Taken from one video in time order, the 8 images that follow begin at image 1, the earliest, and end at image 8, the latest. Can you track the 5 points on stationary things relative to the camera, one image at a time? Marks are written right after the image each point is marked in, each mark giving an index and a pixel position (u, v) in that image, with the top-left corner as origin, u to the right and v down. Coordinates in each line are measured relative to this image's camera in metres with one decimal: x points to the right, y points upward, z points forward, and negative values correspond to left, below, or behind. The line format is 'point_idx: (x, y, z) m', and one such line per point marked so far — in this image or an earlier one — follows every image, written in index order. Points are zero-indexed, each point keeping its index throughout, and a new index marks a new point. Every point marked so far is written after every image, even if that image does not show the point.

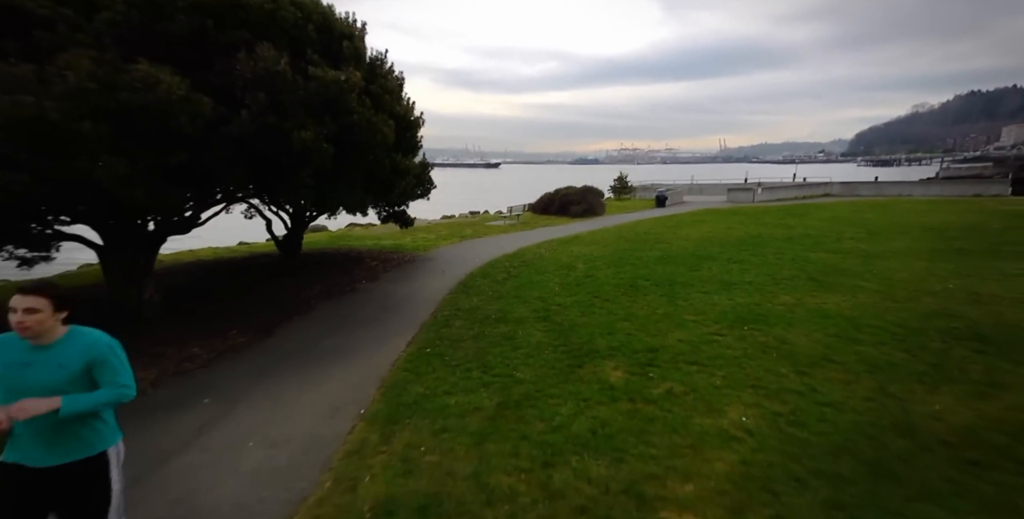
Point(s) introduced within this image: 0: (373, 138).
0: (-2.1, +1.8, +7.6) m
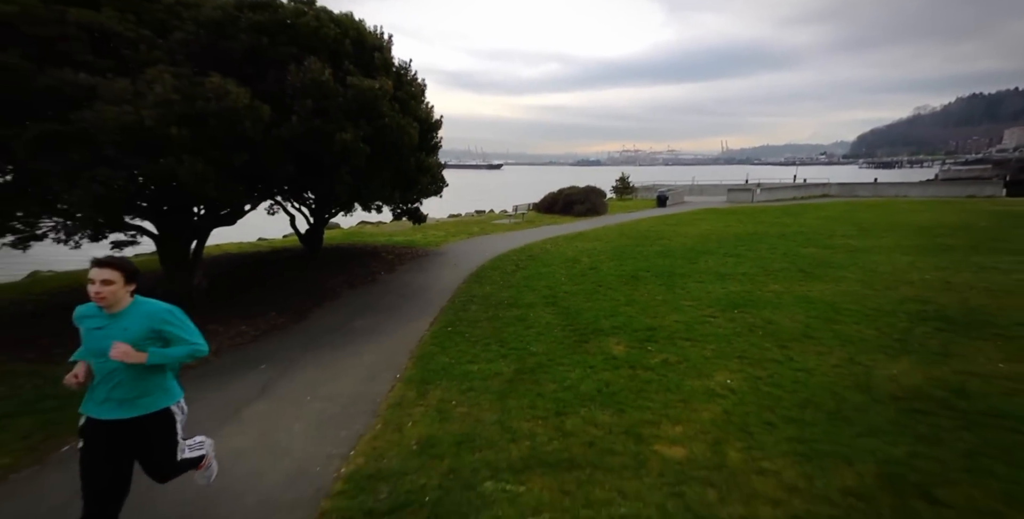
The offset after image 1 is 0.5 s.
0: (-1.9, +2.0, +8.6) m
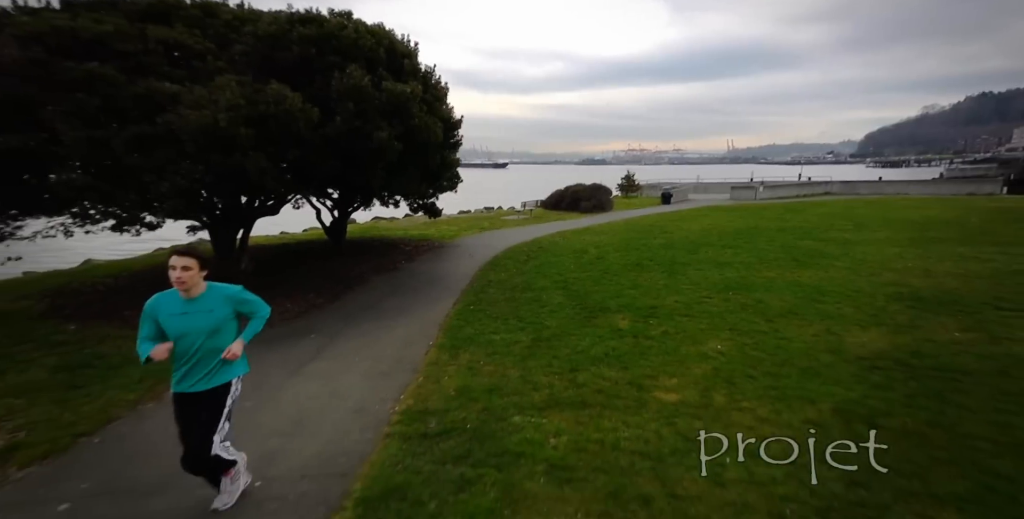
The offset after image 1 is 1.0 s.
0: (-1.5, +2.3, +9.7) m
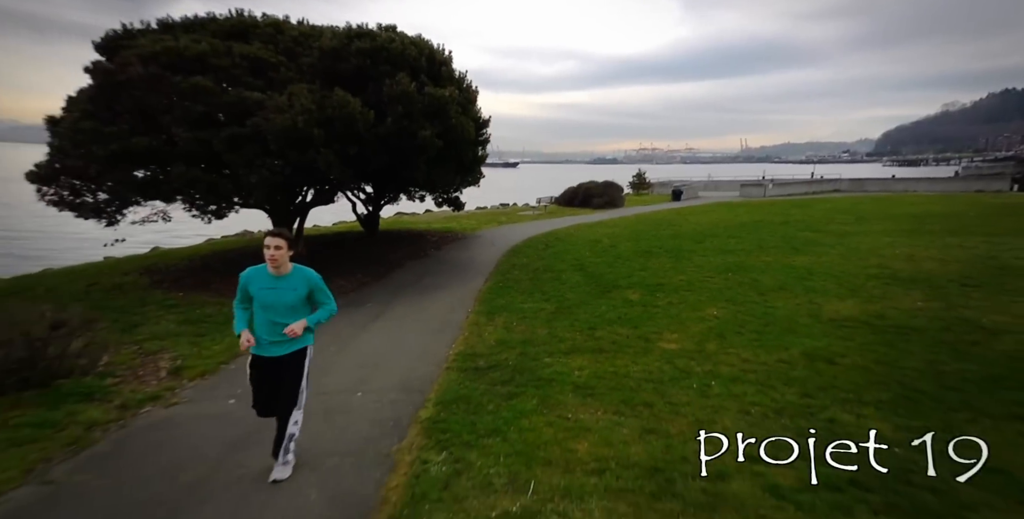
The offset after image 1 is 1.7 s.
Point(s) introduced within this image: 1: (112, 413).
0: (-1.0, +2.7, +11.2) m
1: (-3.9, -1.5, +5.1) m
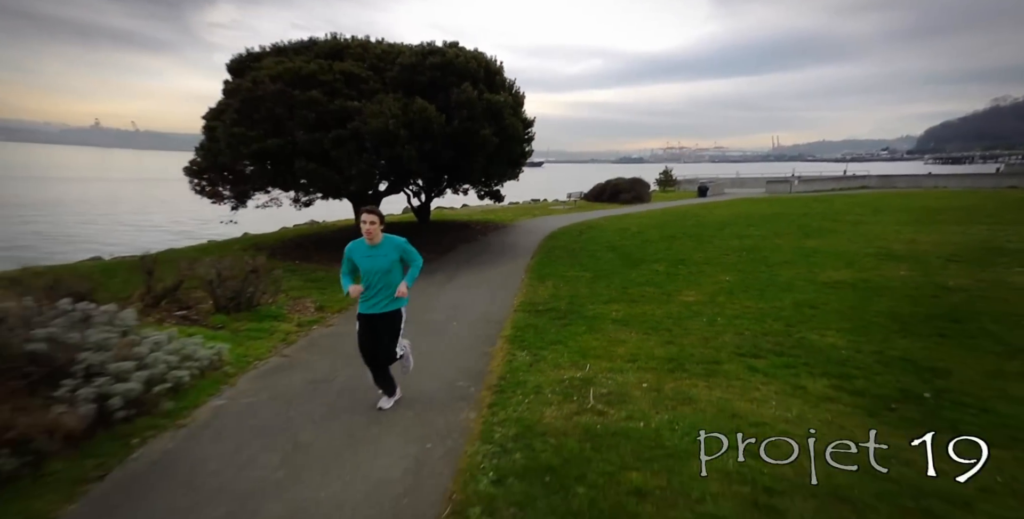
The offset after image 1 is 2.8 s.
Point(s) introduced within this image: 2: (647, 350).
0: (+0.1, +3.2, +13.4) m
1: (-3.0, -1.0, +7.4) m
2: (+1.7, -1.2, +6.7) m
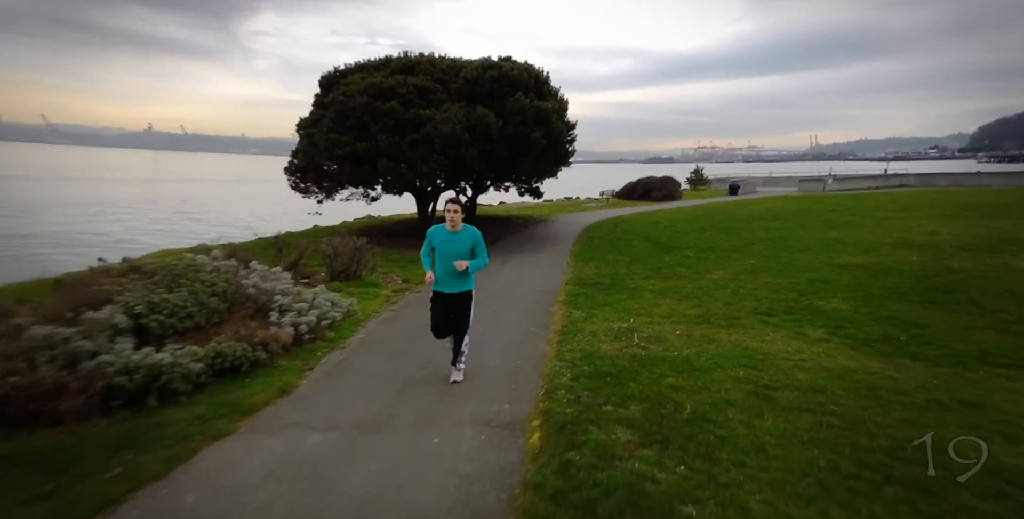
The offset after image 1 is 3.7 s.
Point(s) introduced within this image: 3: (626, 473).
0: (+1.5, +3.6, +15.0) m
1: (-2.1, -0.6, +9.3) m
2: (+2.7, -0.8, +8.3) m
3: (+0.8, -1.5, +3.7) m
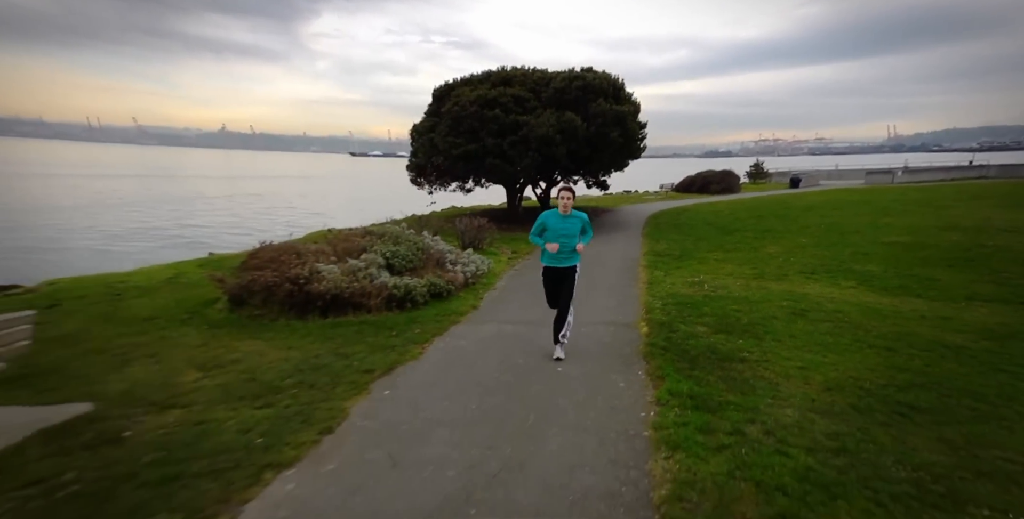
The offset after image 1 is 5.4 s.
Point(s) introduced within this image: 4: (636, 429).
0: (+4.1, +4.2, +17.4) m
1: (0.0, 0.0, +12.0) m
2: (+4.6, -0.3, +10.6) m
3: (+2.3, -1.0, +6.2) m
4: (+1.0, -1.3, +4.1) m
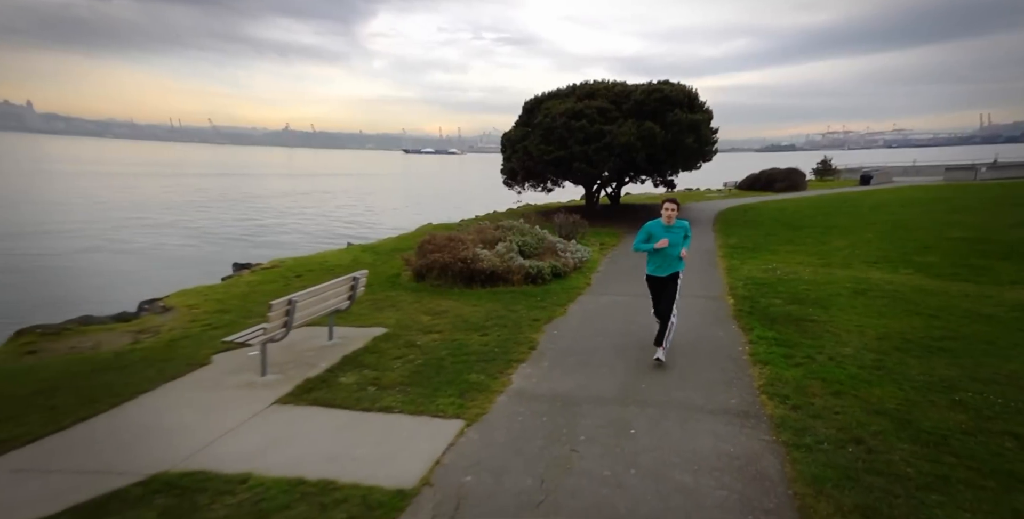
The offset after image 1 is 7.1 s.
0: (+7.2, +4.4, +18.9) m
1: (+2.5, +0.3, +14.0) m
2: (+6.9, -0.1, +12.1) m
3: (+4.2, -0.8, +8.0) m
4: (+2.6, -1.1, +6.0) m
